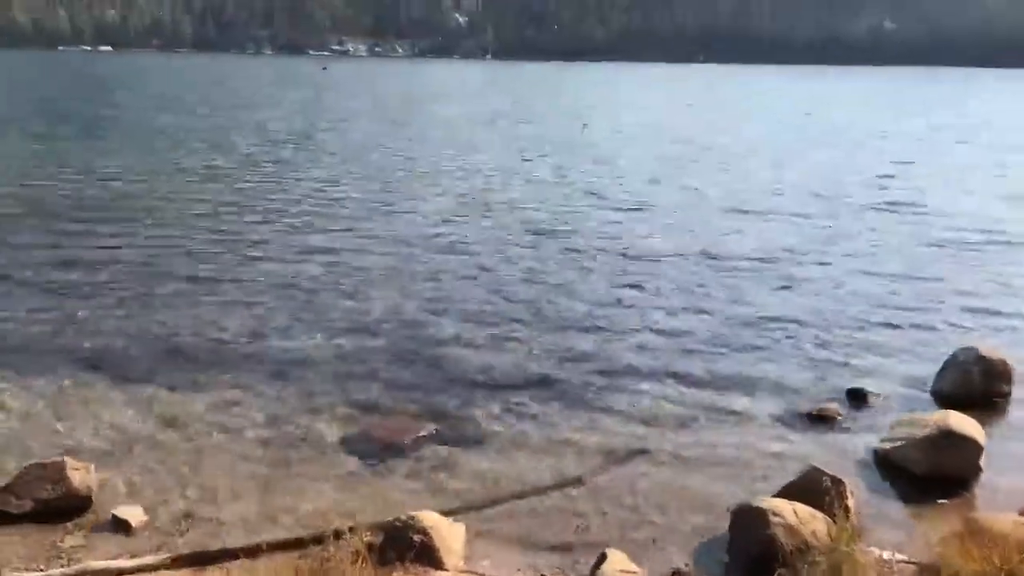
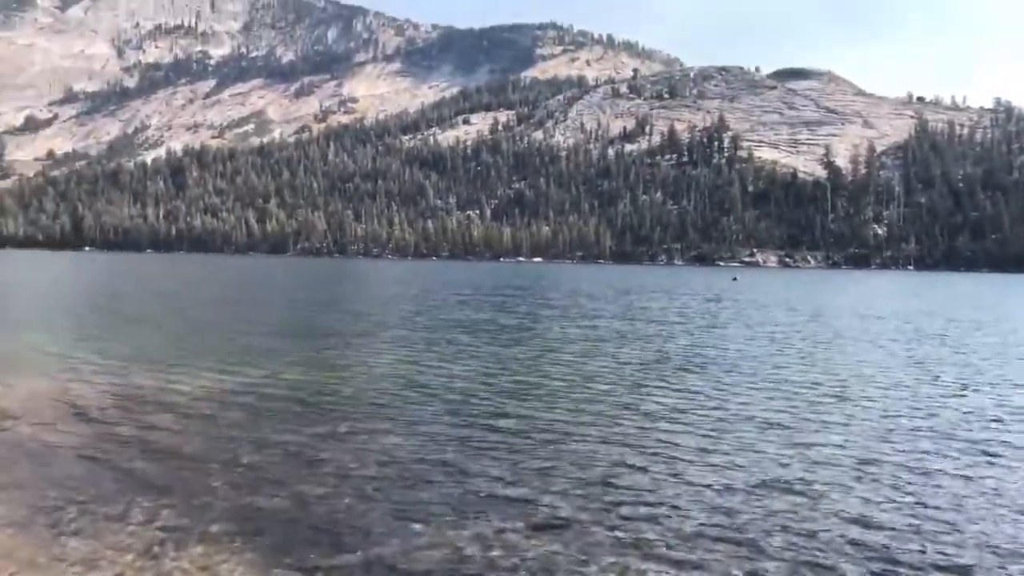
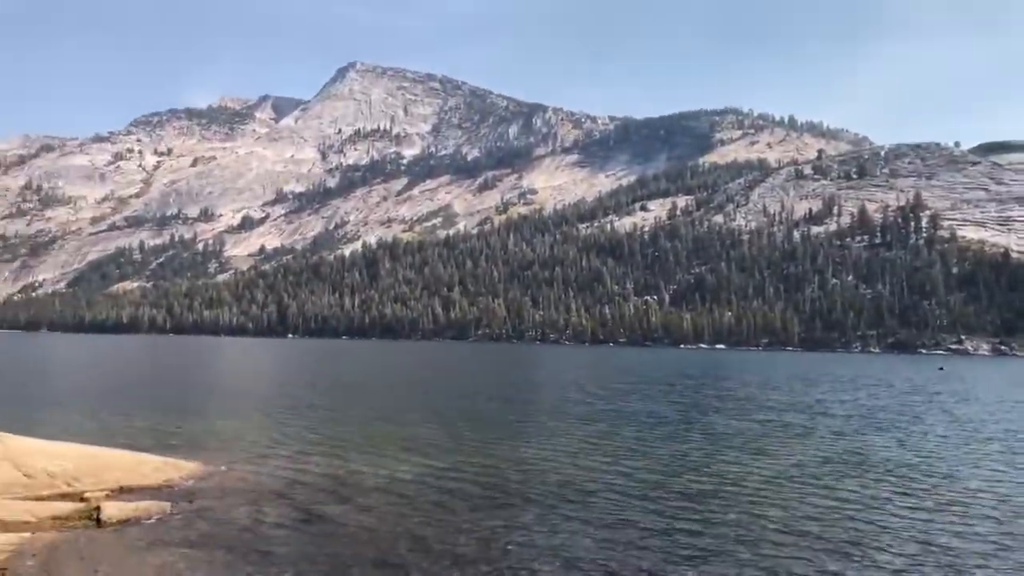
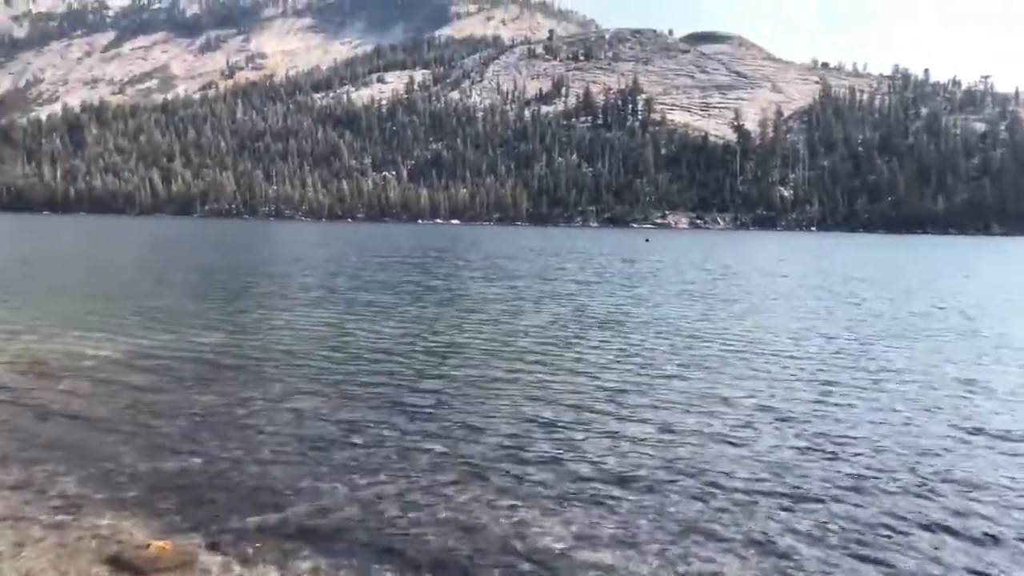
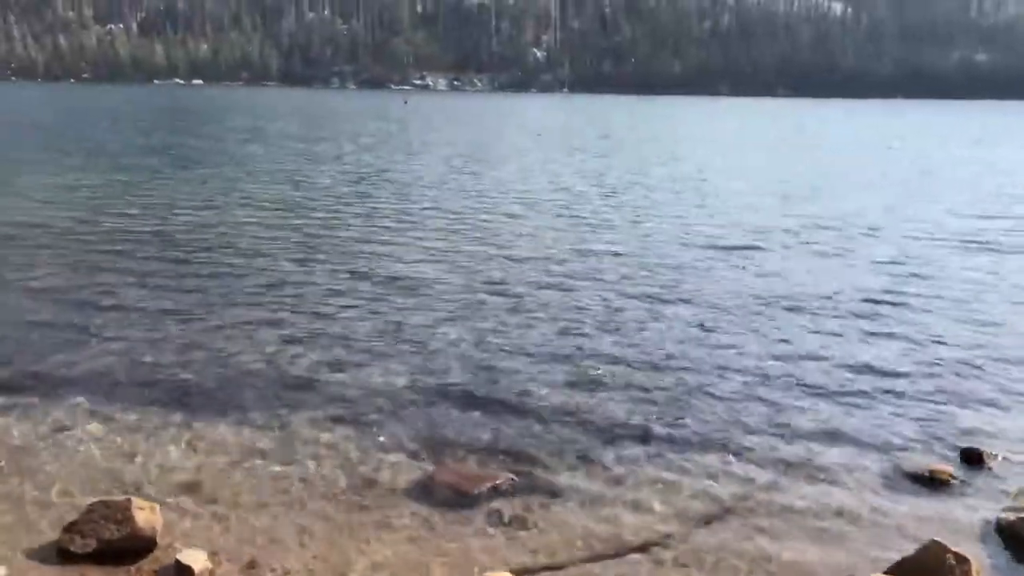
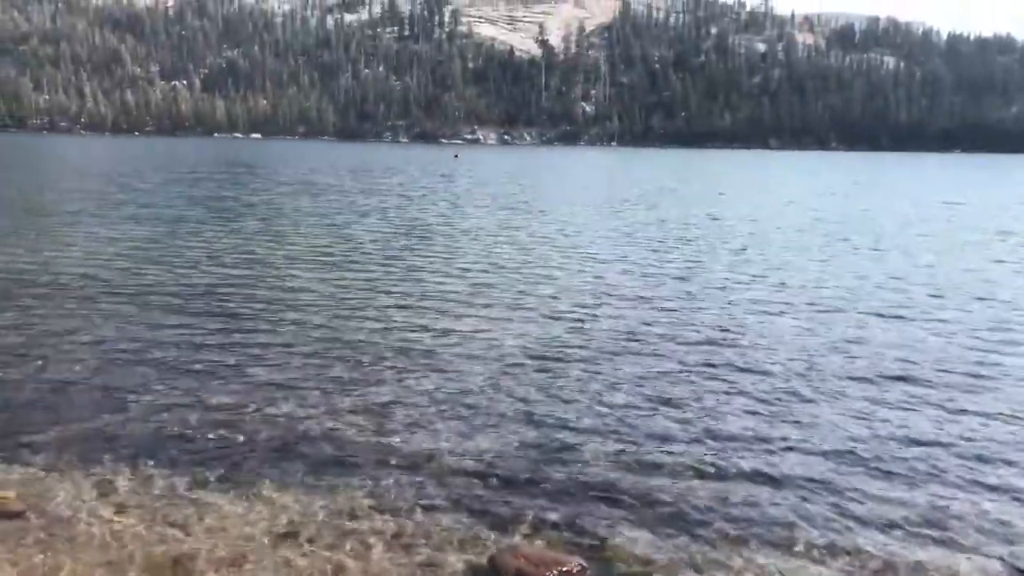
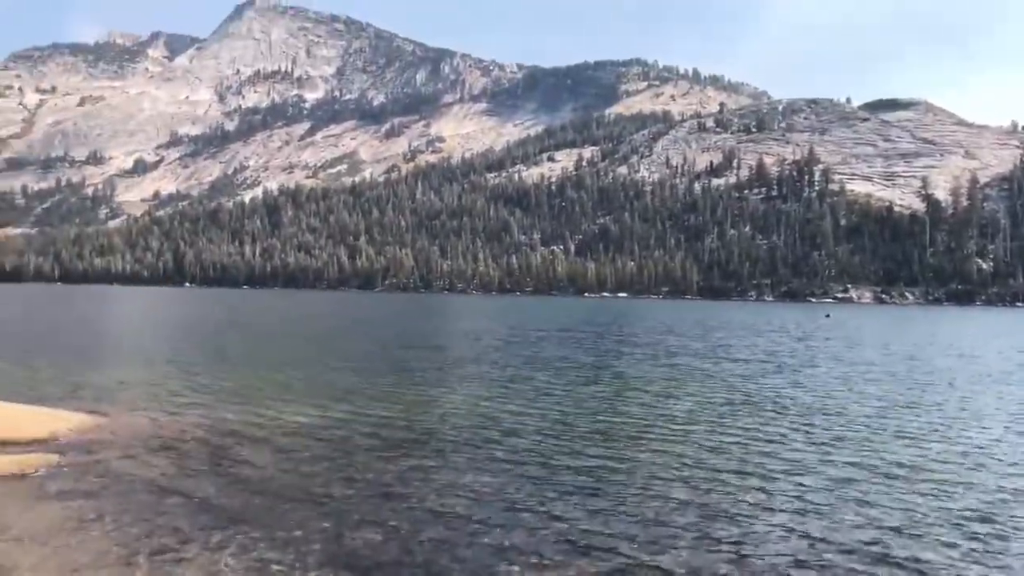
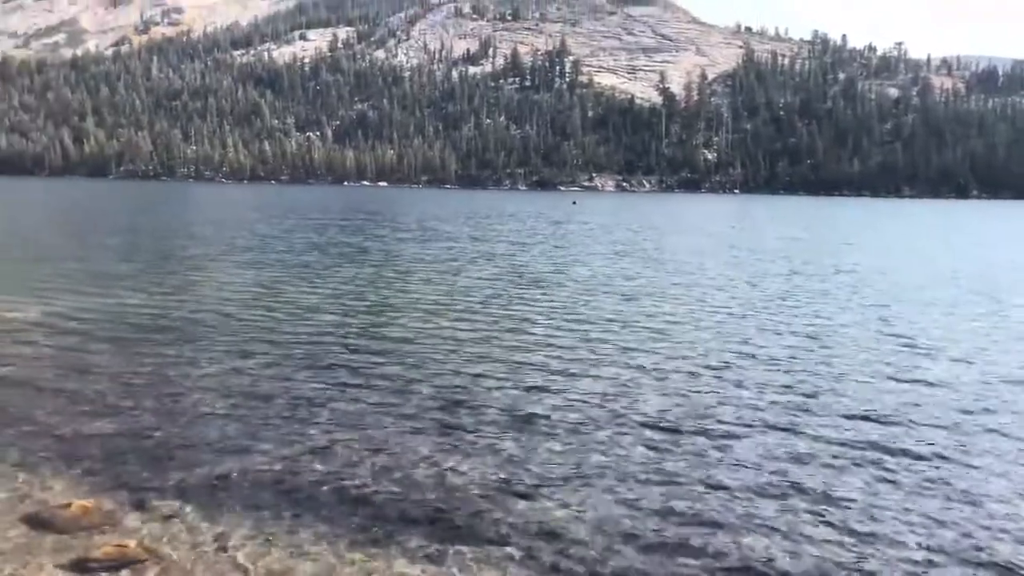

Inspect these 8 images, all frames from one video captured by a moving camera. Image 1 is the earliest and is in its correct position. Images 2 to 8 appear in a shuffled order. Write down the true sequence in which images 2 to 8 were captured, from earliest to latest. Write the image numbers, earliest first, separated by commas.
5, 6, 8, 4, 2, 7, 3
